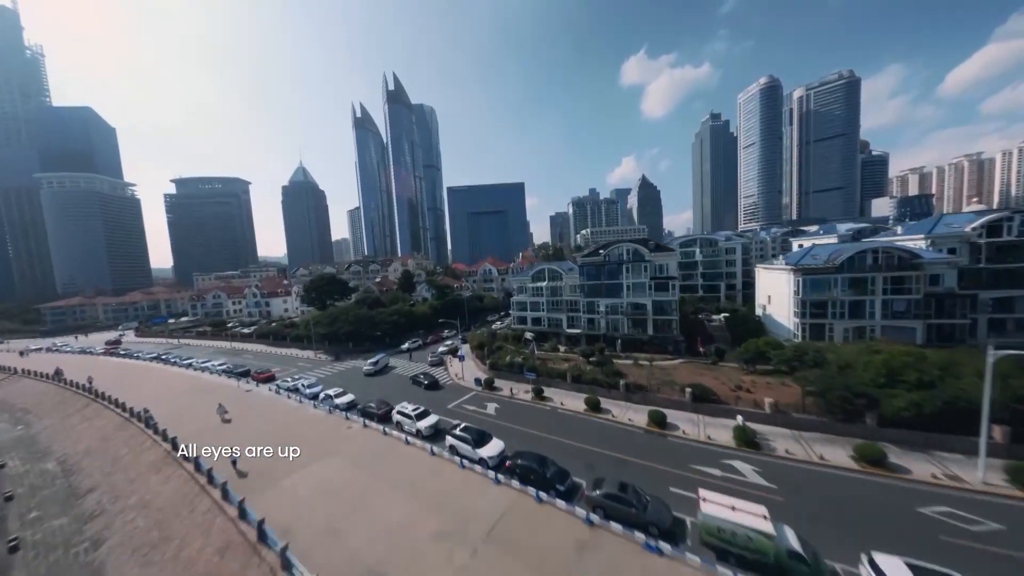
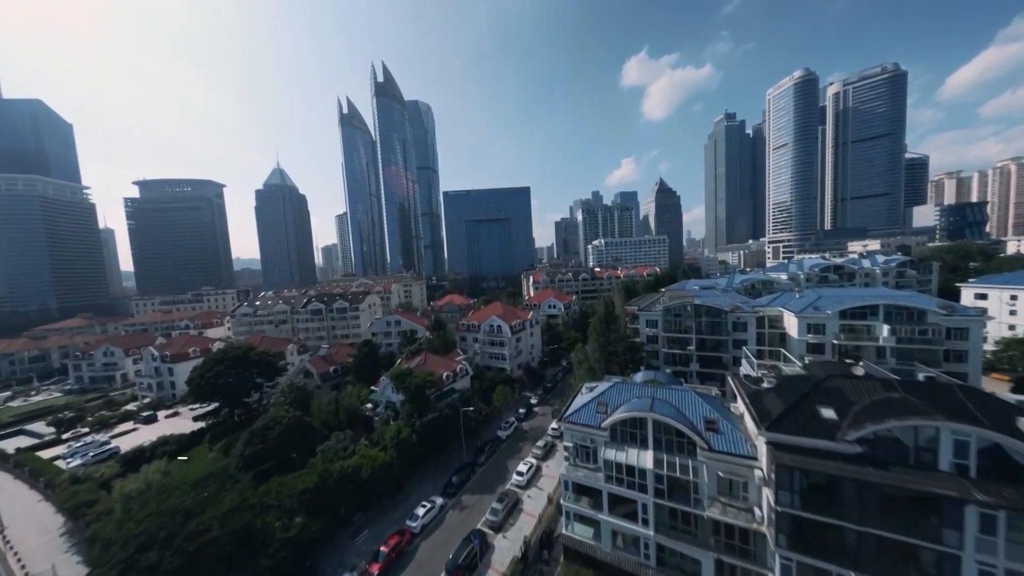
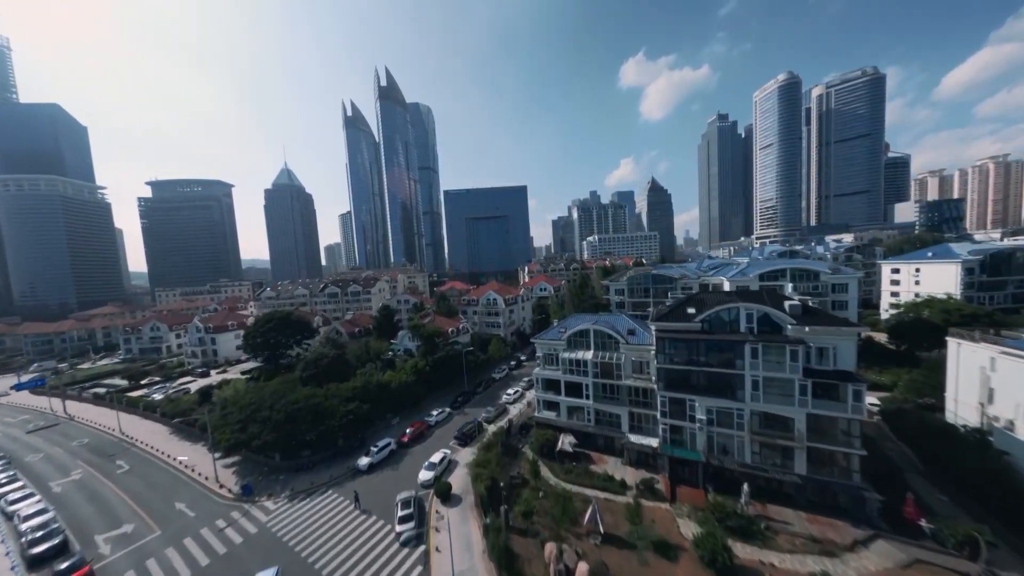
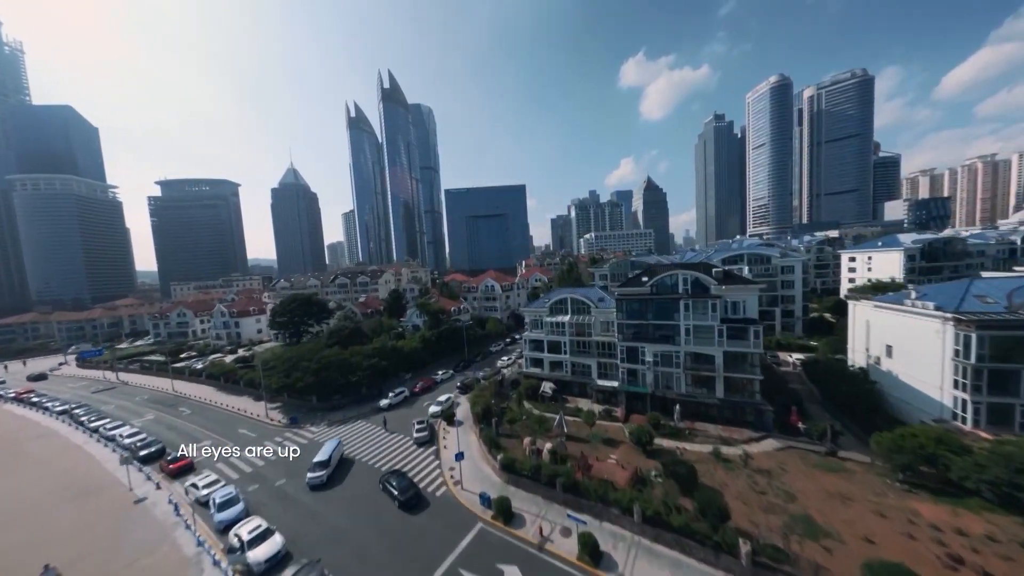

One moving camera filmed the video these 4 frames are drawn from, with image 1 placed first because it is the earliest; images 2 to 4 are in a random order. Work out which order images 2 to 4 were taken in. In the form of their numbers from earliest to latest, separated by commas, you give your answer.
4, 3, 2
